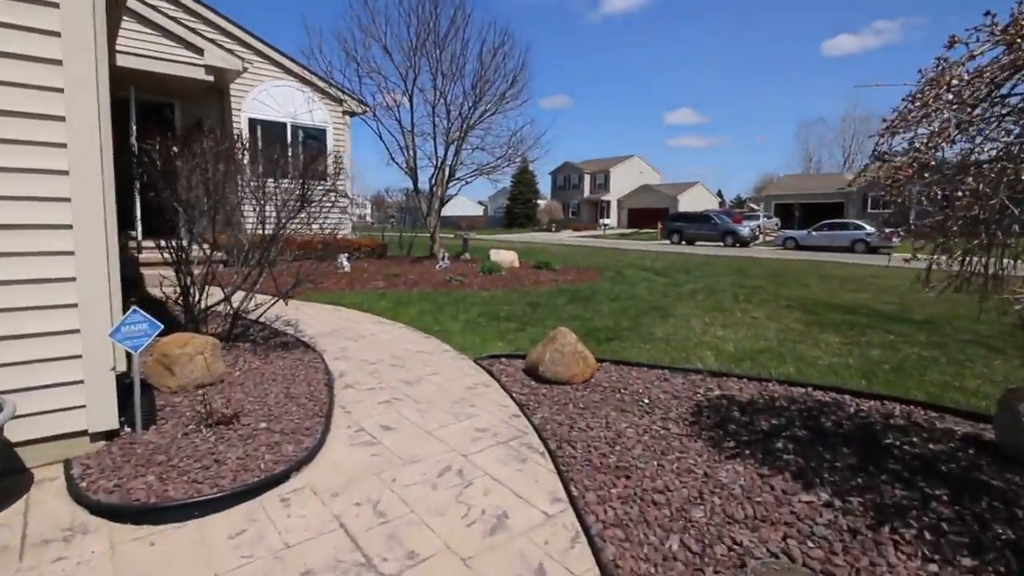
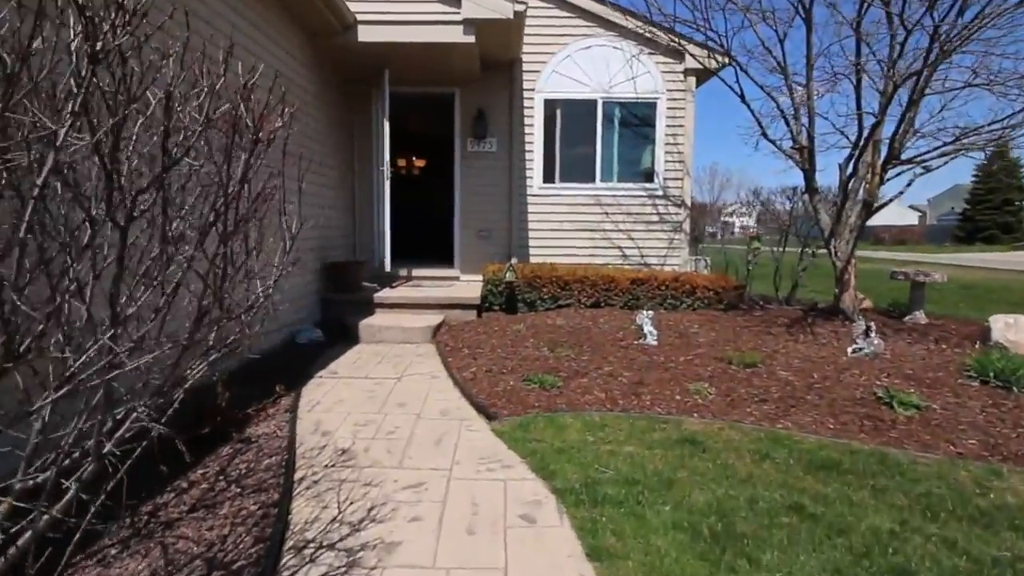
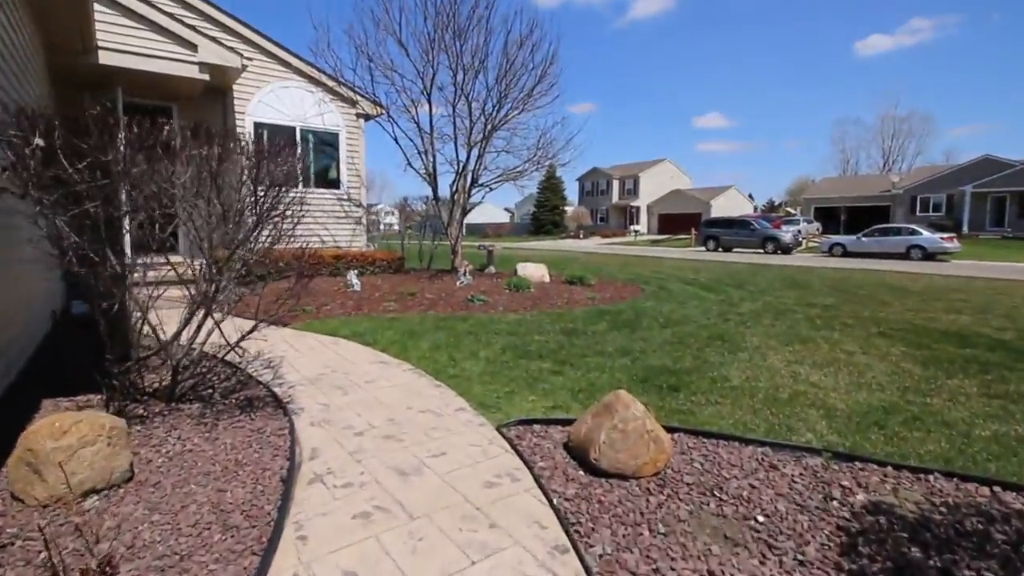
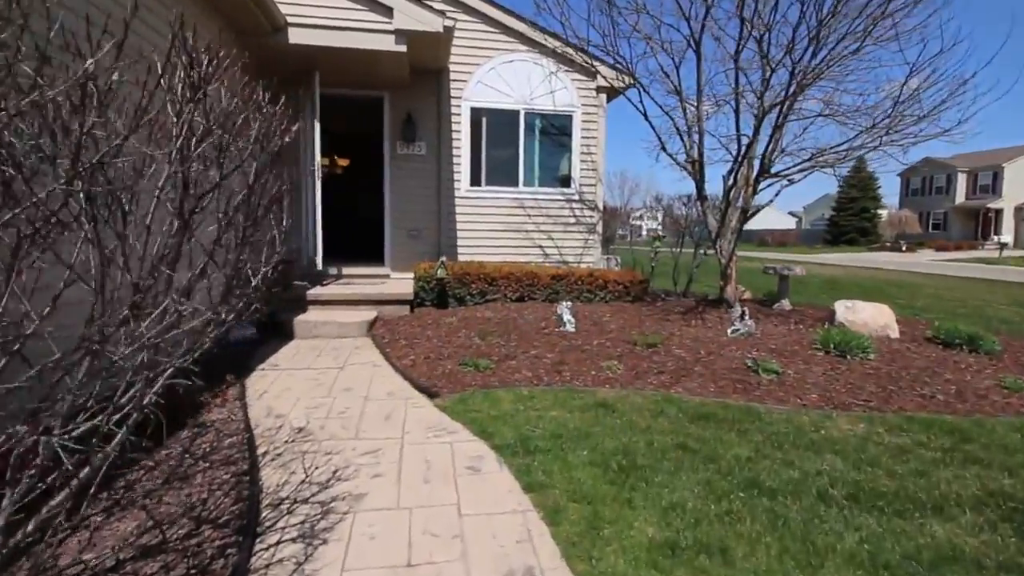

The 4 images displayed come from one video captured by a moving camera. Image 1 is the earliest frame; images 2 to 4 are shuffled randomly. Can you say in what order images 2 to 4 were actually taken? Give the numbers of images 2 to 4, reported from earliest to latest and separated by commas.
3, 4, 2
